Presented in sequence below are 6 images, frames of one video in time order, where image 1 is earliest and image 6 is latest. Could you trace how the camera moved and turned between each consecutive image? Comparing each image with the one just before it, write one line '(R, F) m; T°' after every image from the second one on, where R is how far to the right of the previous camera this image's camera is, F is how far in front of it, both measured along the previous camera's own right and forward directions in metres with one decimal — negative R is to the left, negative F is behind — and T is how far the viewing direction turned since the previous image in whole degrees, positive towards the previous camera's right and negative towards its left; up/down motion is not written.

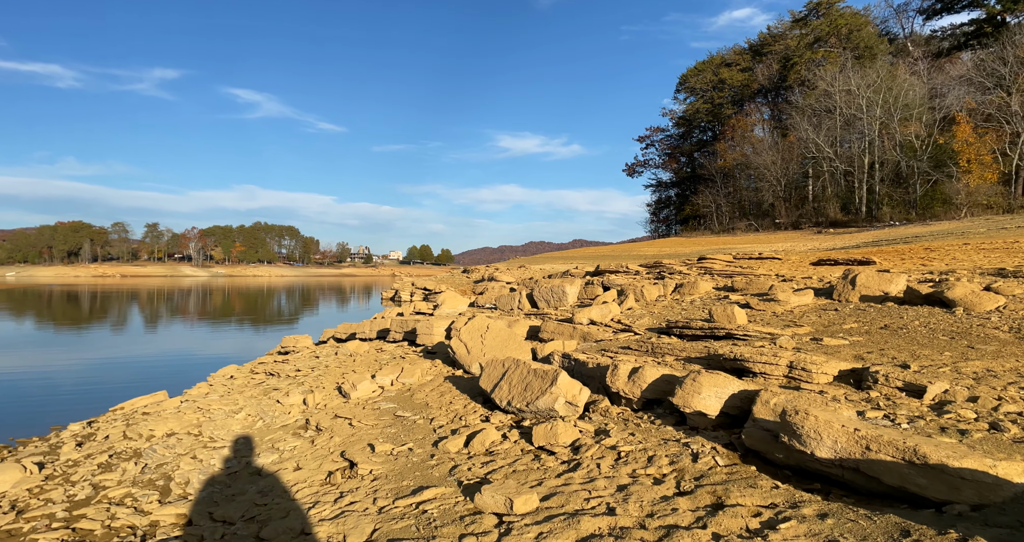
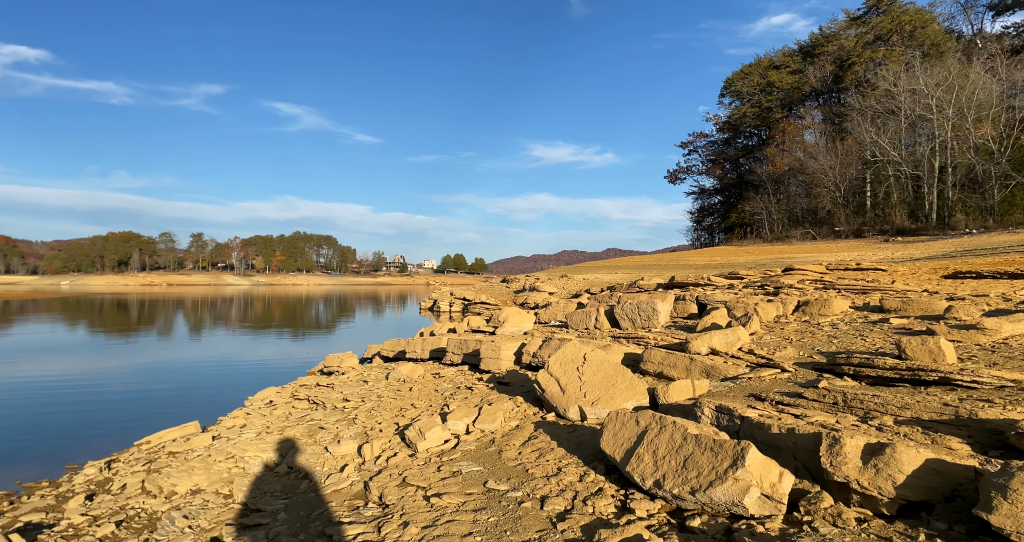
(-0.8, +1.7) m; -3°
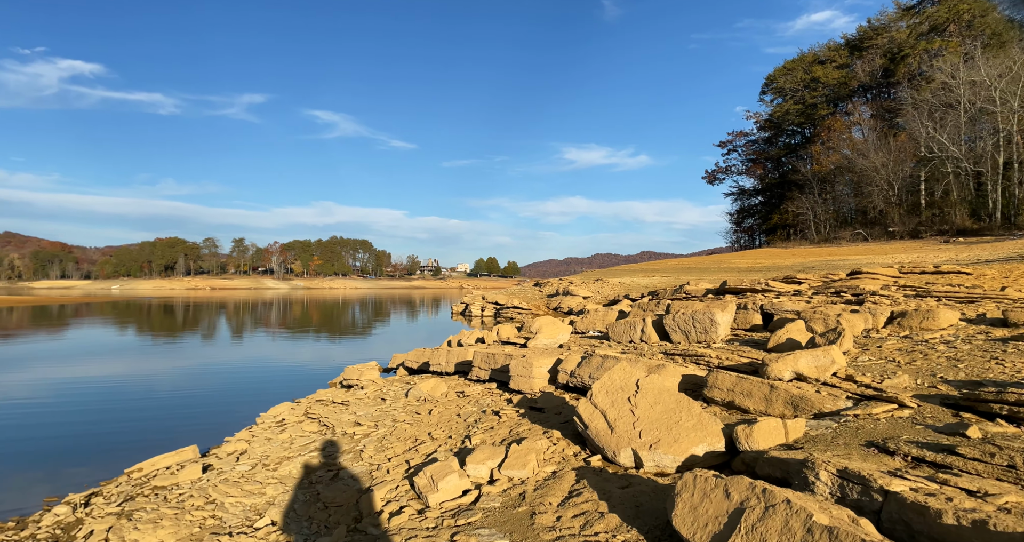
(0.0, +1.3) m; -3°
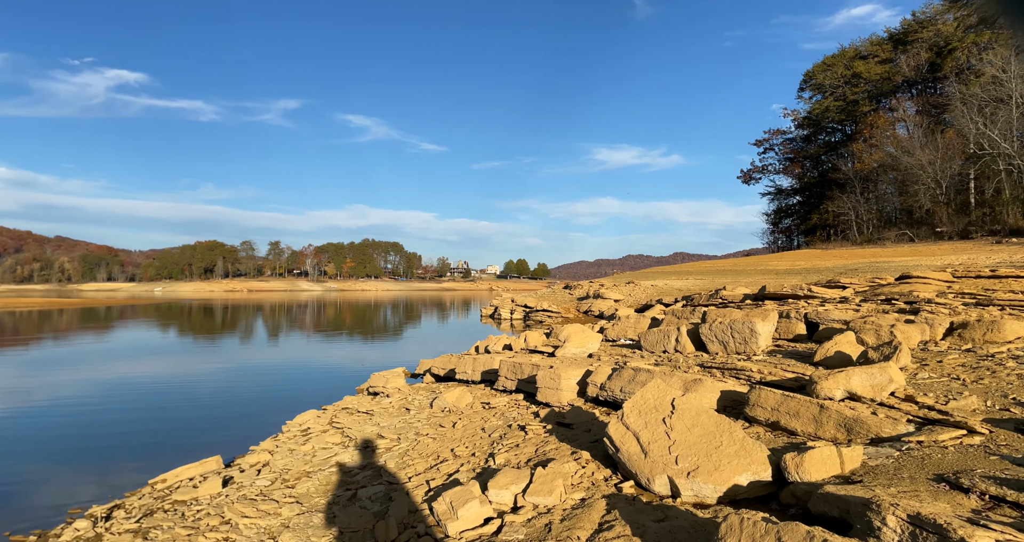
(0.0, +0.3) m; -3°
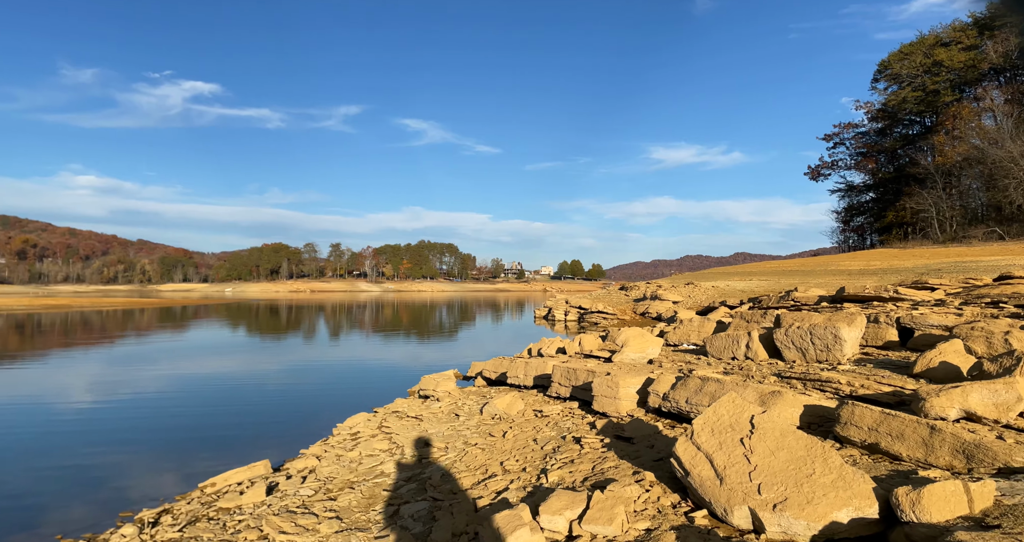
(0.0, +0.5) m; -5°
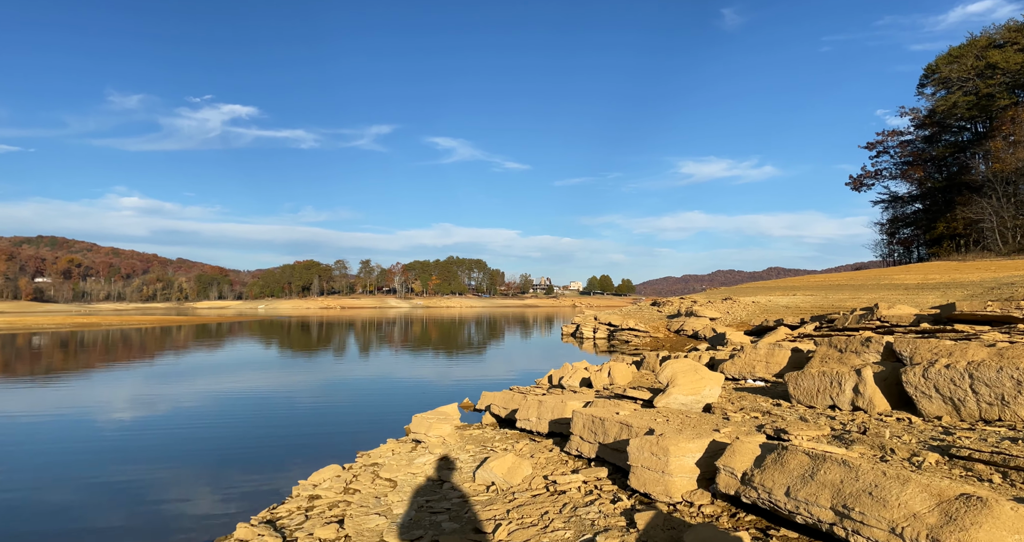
(+0.3, +2.5) m; -3°
